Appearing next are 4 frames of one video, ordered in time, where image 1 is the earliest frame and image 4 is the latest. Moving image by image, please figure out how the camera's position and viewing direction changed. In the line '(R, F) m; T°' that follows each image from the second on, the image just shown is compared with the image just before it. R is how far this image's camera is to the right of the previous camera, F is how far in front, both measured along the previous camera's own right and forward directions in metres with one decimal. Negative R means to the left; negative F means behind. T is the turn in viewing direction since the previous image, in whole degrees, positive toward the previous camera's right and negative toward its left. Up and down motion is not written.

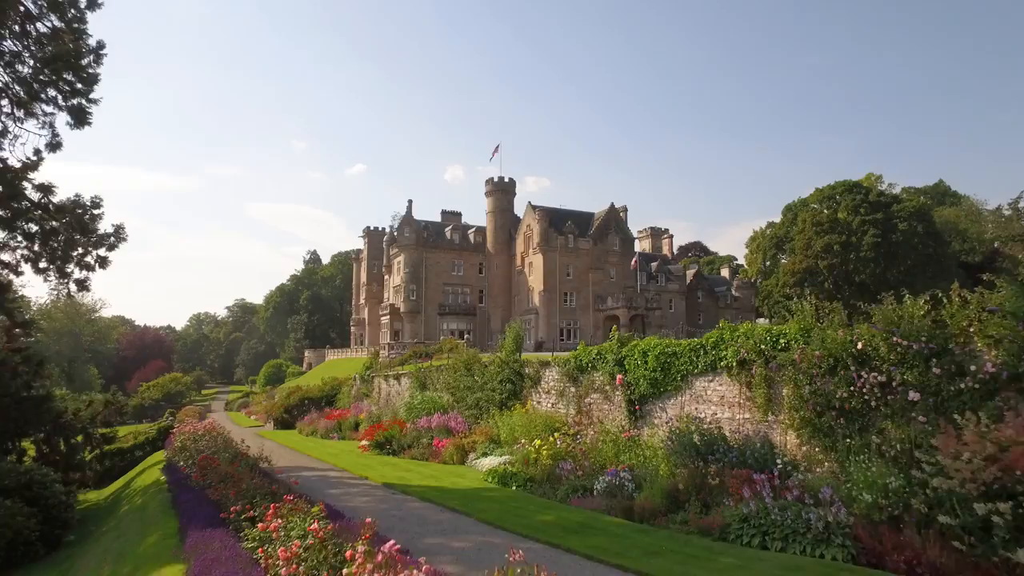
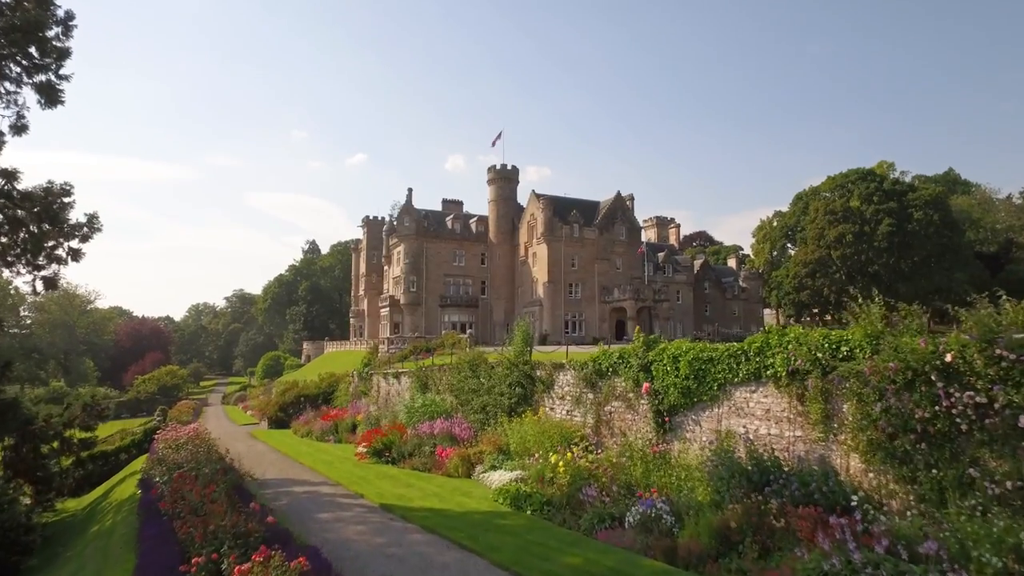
(-0.3, +1.9) m; 0°
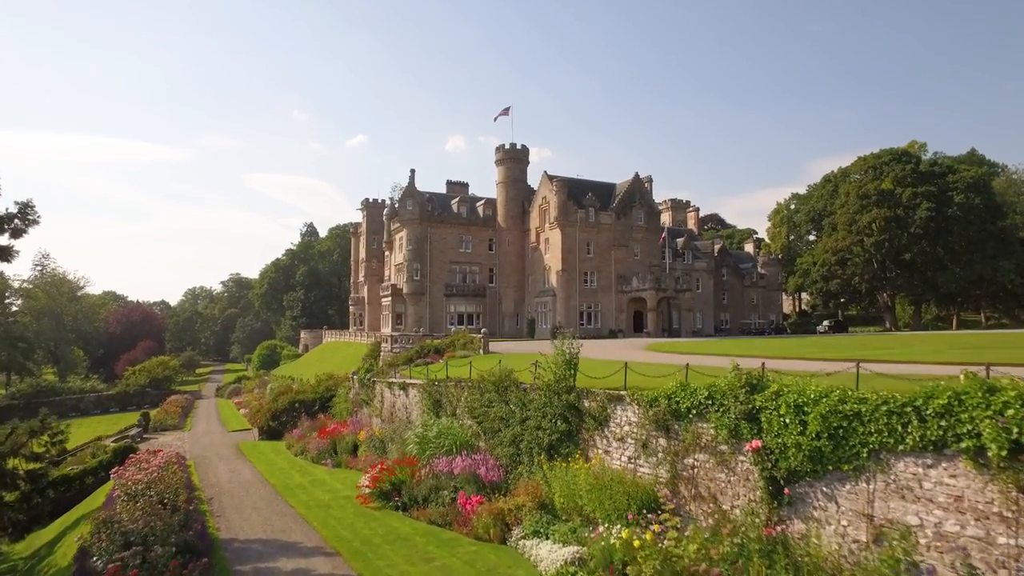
(-1.0, +4.1) m; 0°
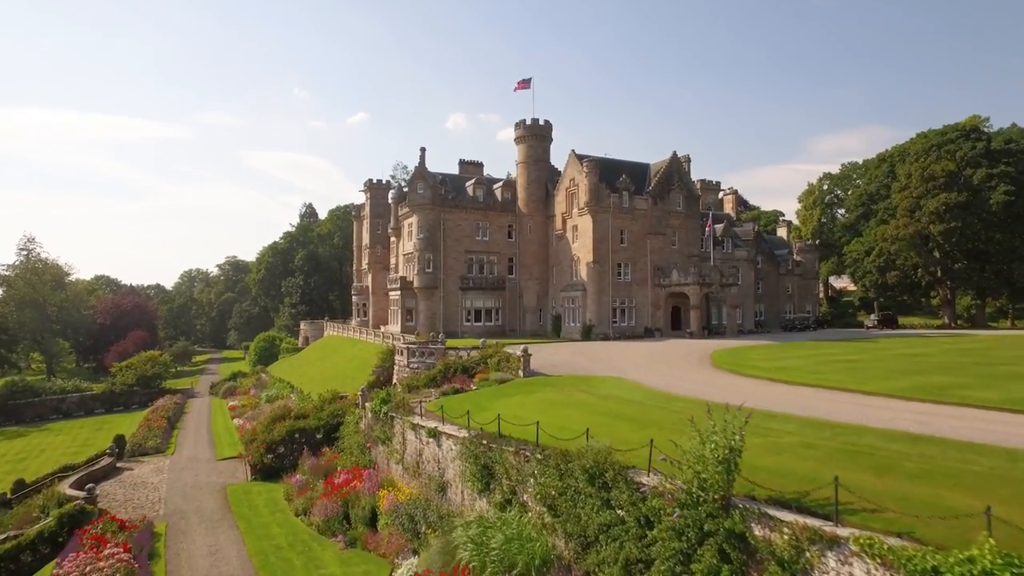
(-2.0, +6.2) m; 0°
